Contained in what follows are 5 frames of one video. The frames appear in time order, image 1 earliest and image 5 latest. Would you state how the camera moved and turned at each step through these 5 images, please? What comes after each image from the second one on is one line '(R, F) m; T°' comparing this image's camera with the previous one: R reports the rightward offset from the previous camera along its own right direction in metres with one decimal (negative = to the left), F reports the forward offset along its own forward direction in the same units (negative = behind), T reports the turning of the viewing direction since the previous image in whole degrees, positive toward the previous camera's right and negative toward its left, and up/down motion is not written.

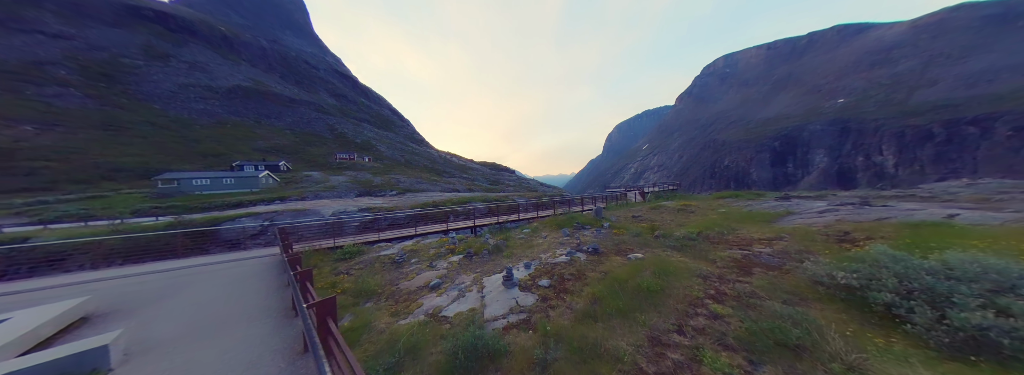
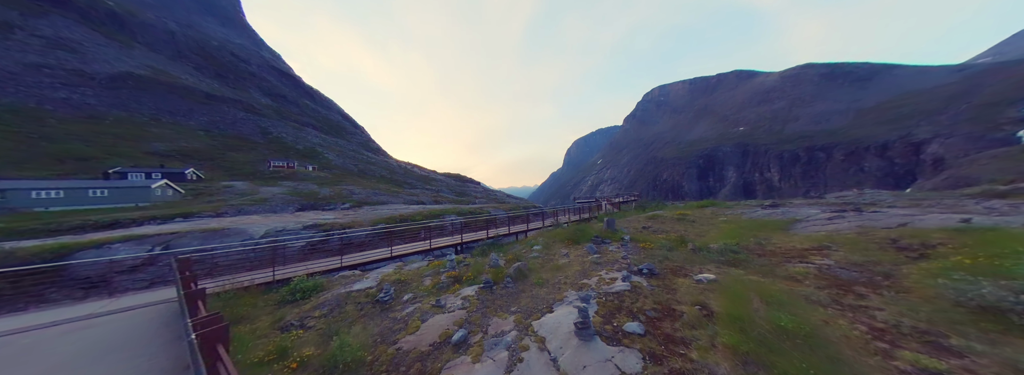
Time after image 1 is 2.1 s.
(-2.0, +2.0) m; +9°
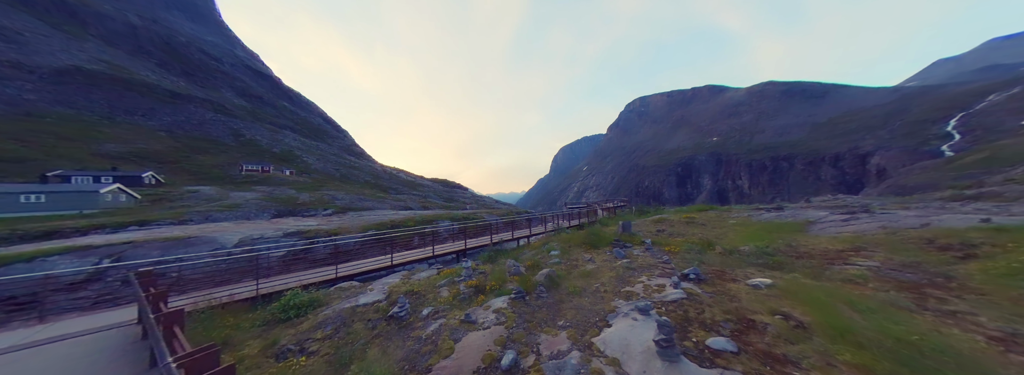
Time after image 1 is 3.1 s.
(-1.3, +0.7) m; +3°
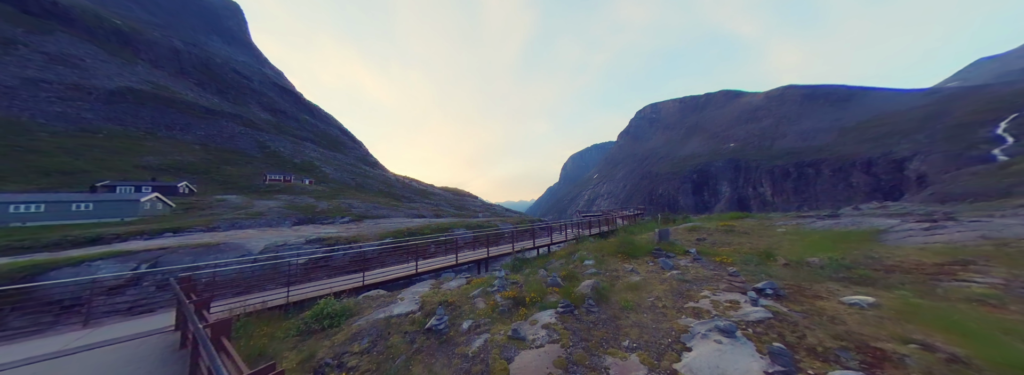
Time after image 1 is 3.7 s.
(-0.9, +0.4) m; -3°
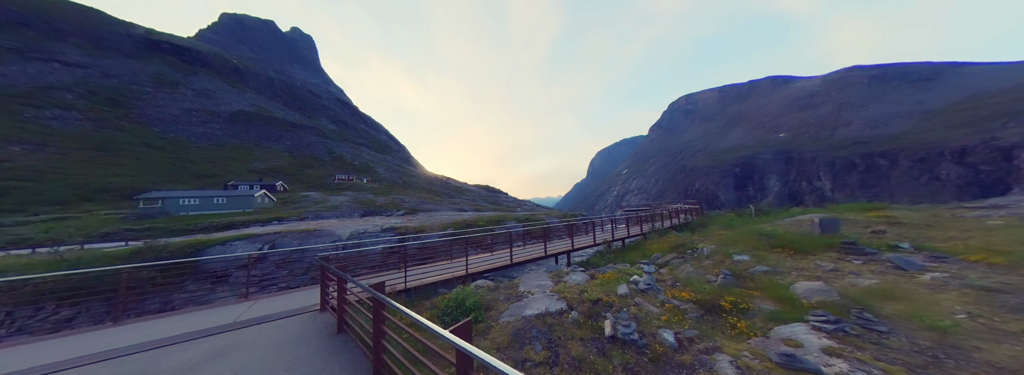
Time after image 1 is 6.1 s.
(-3.0, +1.3) m; -9°
